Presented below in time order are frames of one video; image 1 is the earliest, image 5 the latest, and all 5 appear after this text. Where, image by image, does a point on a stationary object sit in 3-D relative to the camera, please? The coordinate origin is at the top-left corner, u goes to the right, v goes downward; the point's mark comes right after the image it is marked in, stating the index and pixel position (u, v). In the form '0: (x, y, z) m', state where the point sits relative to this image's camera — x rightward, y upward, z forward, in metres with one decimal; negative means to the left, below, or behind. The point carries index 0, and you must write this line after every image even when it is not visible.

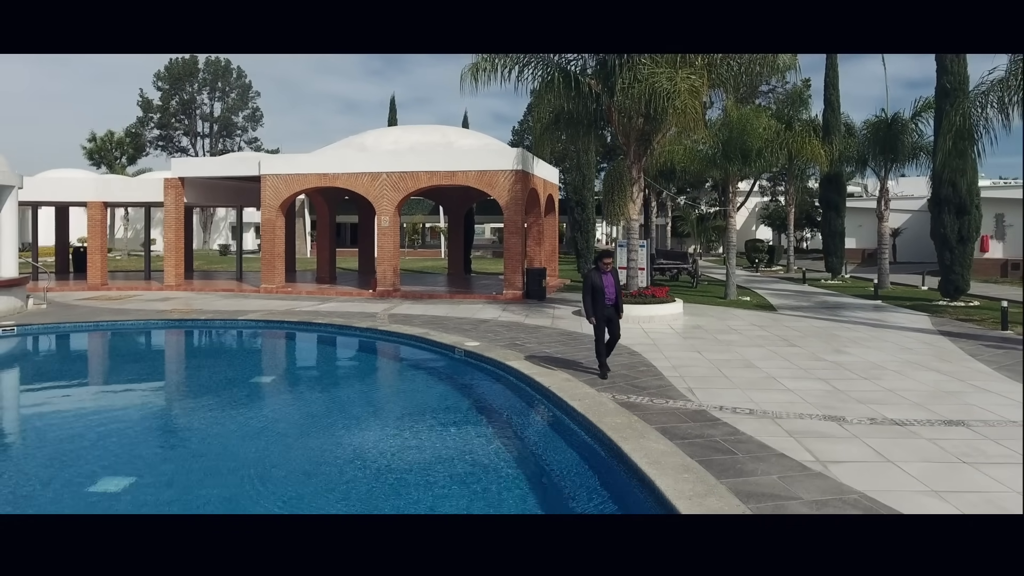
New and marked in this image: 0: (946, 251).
0: (+10.0, +0.9, +16.2) m
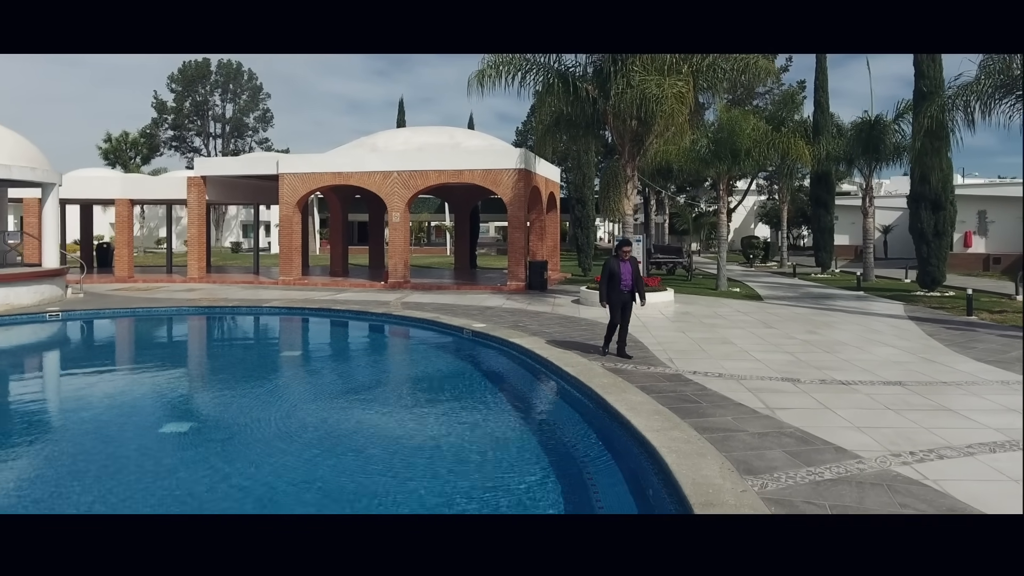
0: (+10.1, +1.1, +17.3) m
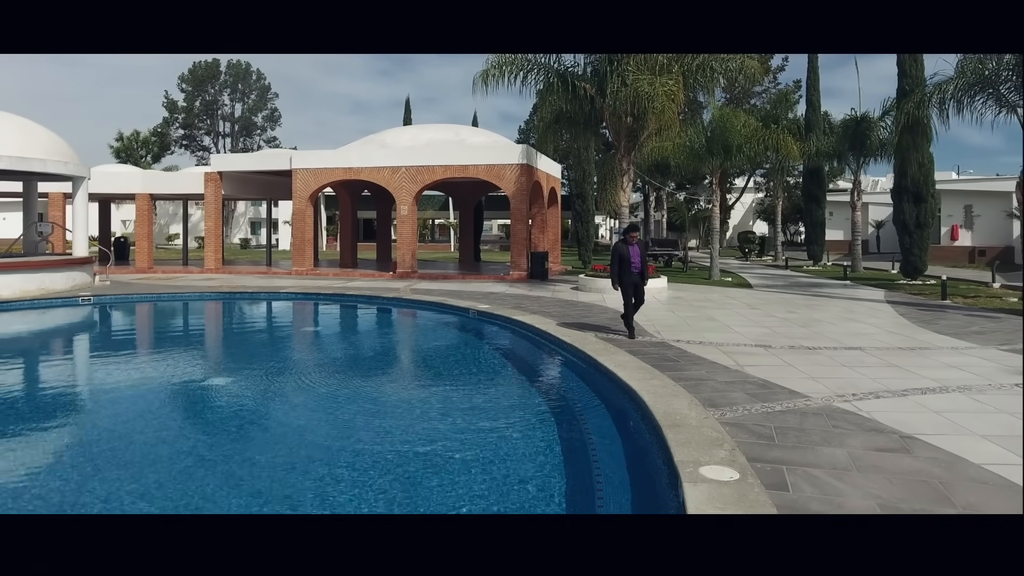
0: (+10.2, +1.4, +18.1) m
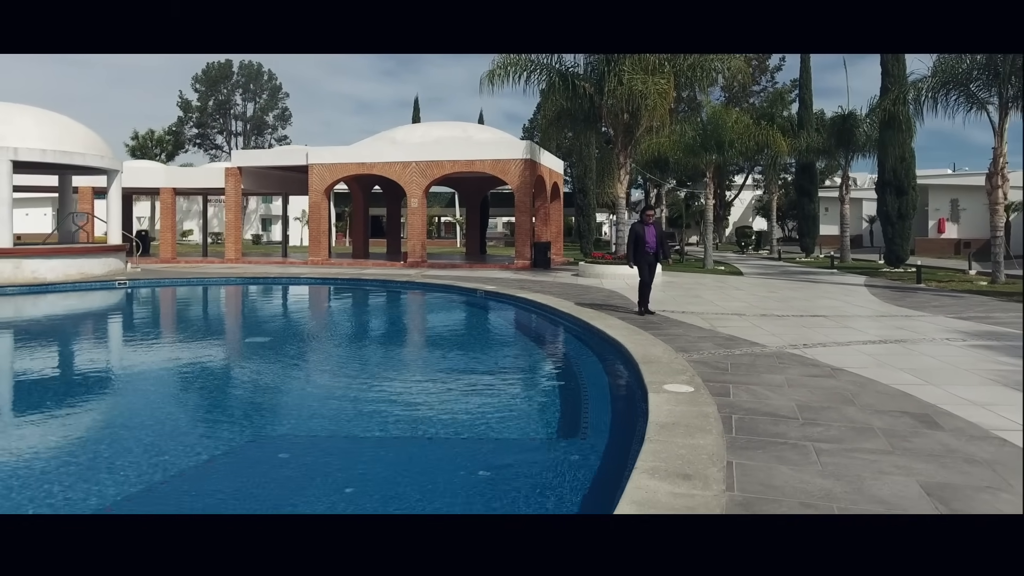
0: (+10.3, +1.7, +19.2) m
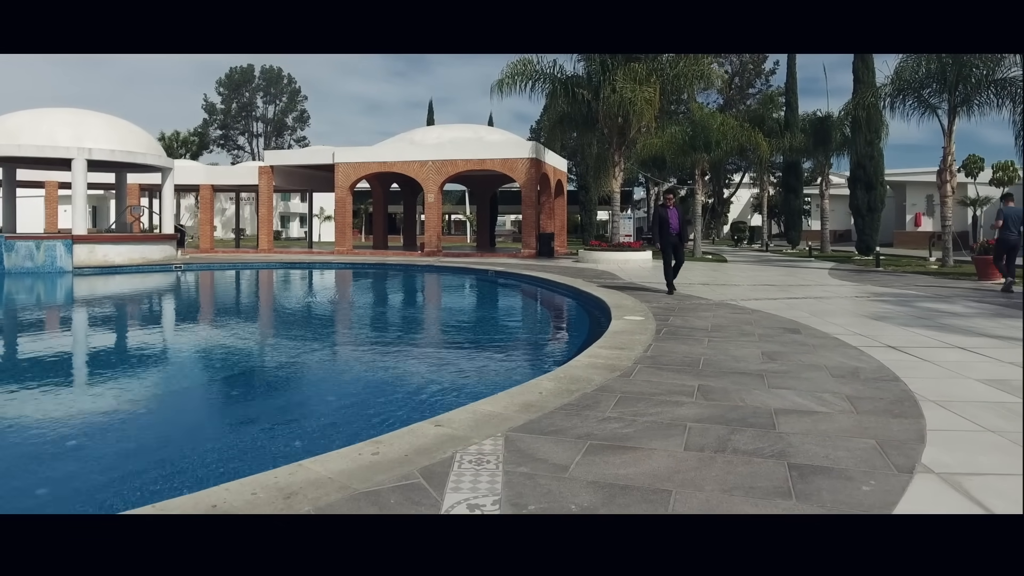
0: (+10.5, +2.1, +21.2) m
